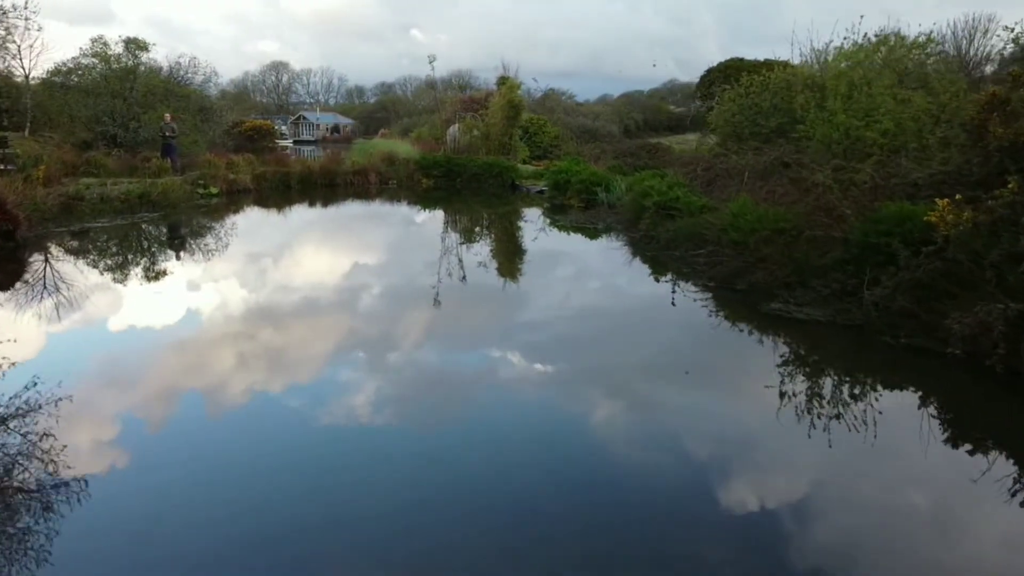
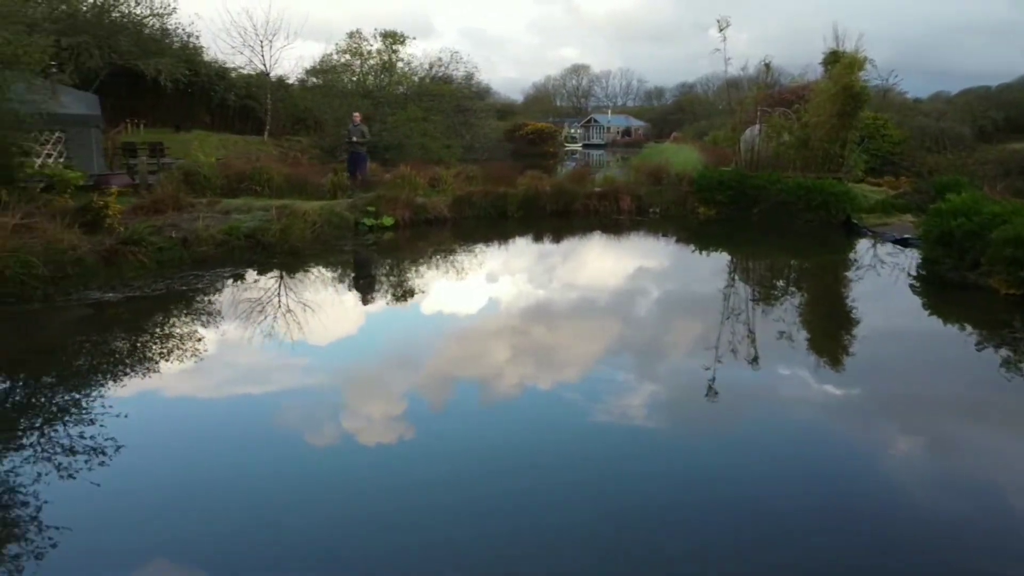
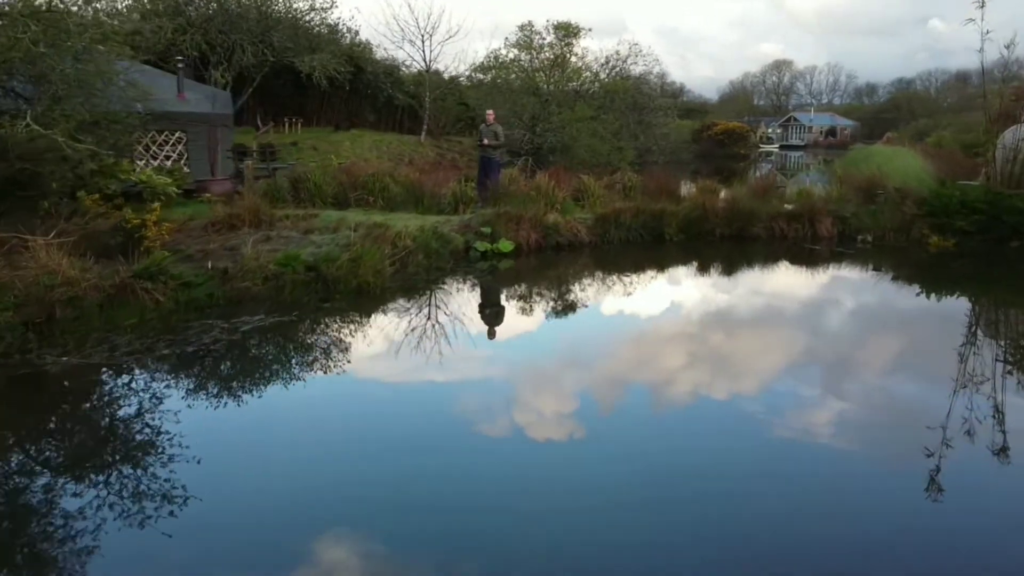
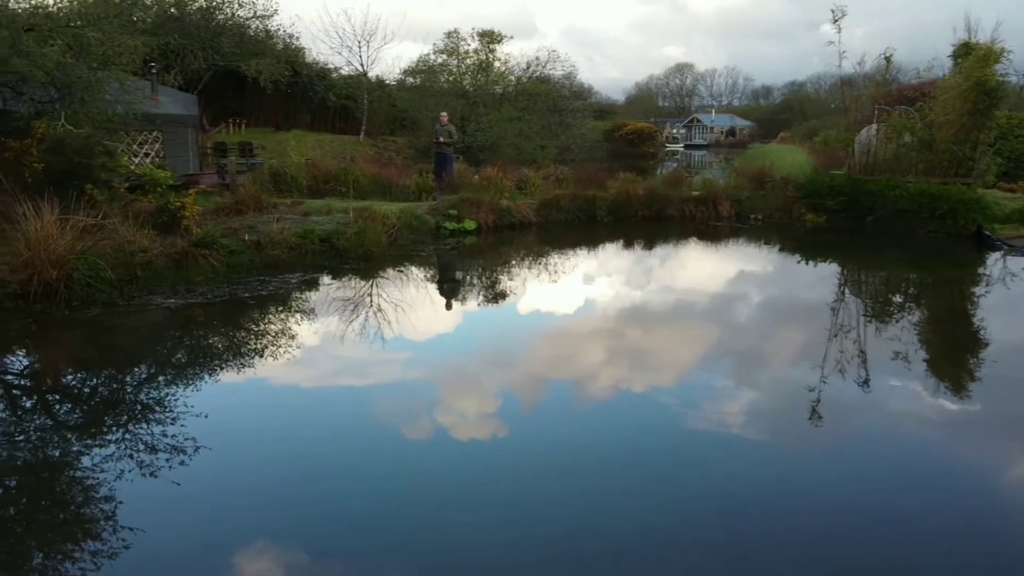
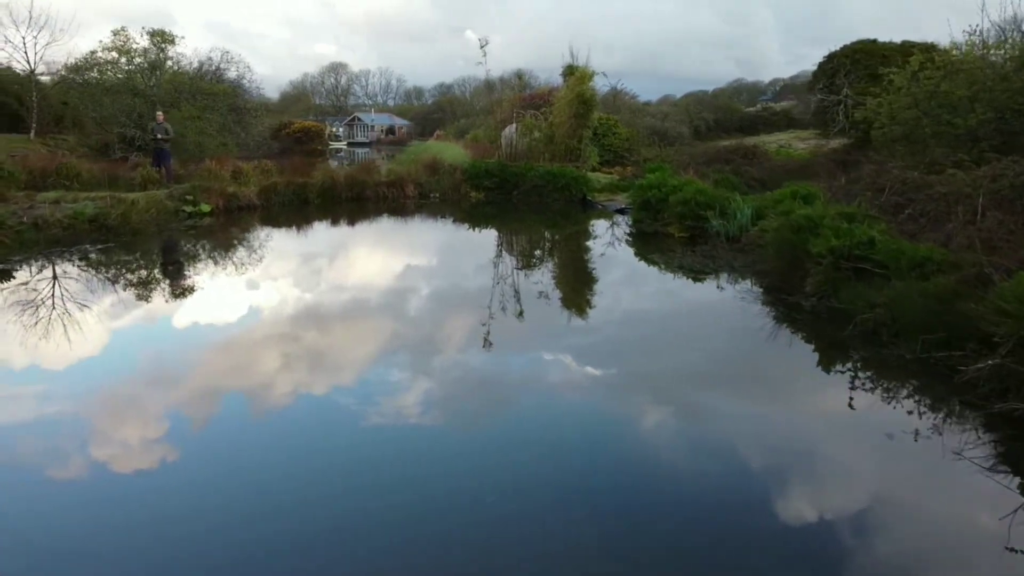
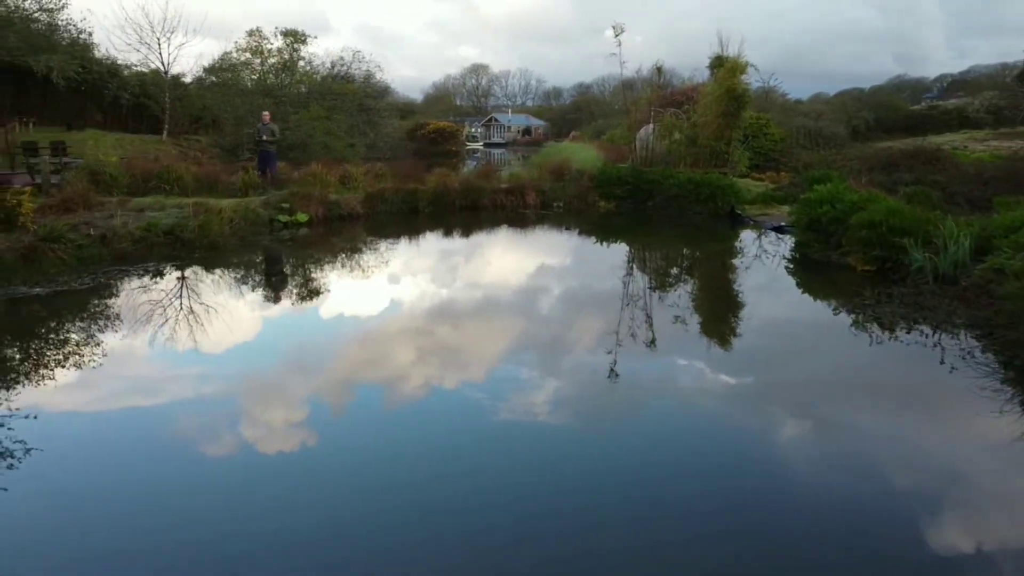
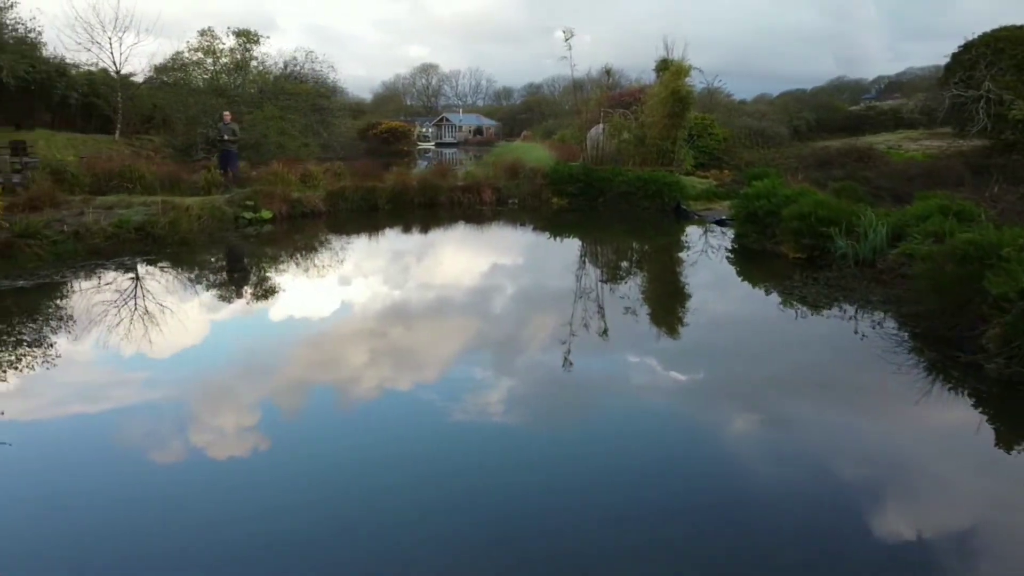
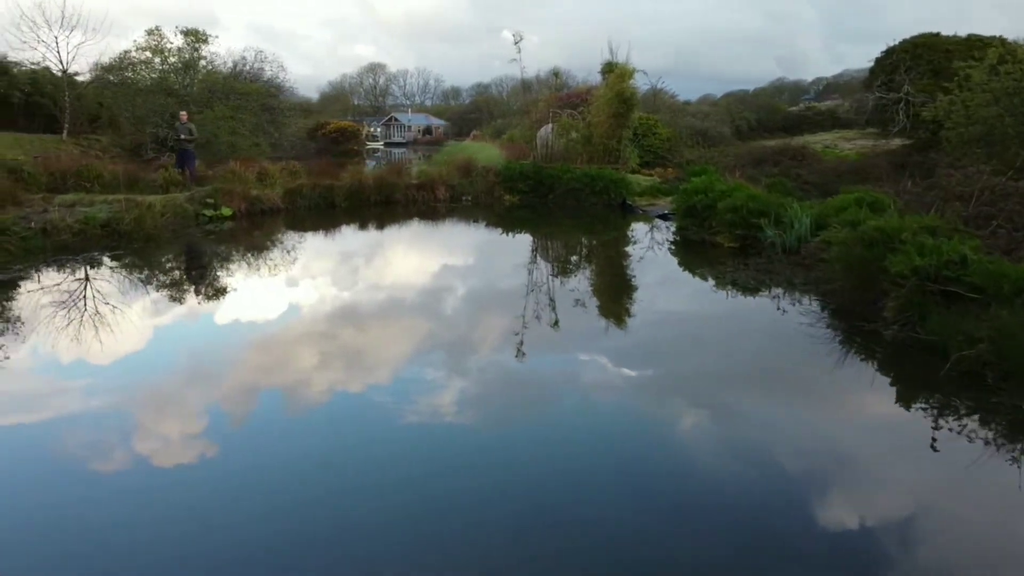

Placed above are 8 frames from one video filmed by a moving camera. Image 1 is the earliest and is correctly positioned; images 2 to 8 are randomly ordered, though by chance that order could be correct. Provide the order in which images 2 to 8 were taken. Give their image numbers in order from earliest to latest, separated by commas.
5, 8, 7, 6, 2, 4, 3
